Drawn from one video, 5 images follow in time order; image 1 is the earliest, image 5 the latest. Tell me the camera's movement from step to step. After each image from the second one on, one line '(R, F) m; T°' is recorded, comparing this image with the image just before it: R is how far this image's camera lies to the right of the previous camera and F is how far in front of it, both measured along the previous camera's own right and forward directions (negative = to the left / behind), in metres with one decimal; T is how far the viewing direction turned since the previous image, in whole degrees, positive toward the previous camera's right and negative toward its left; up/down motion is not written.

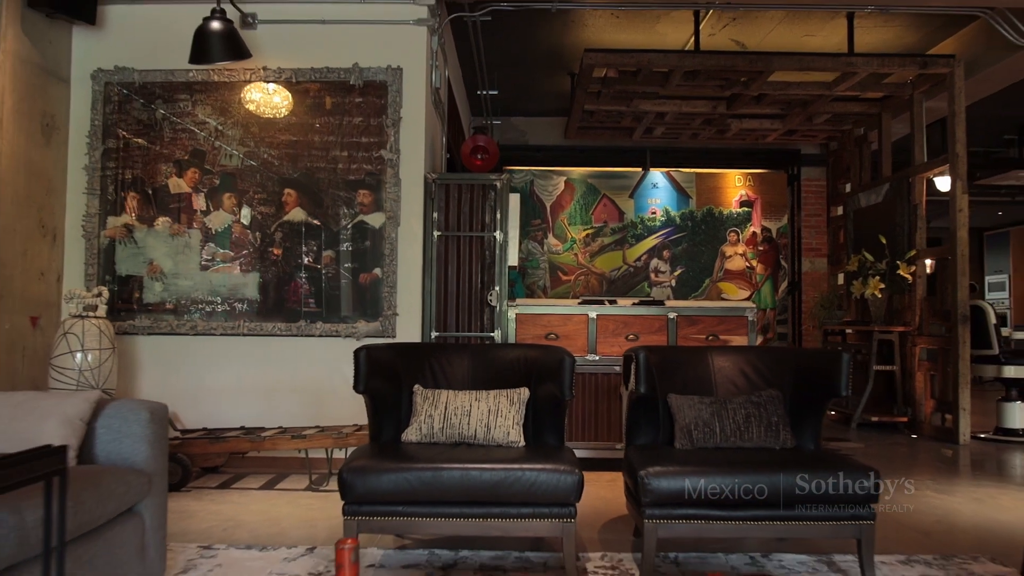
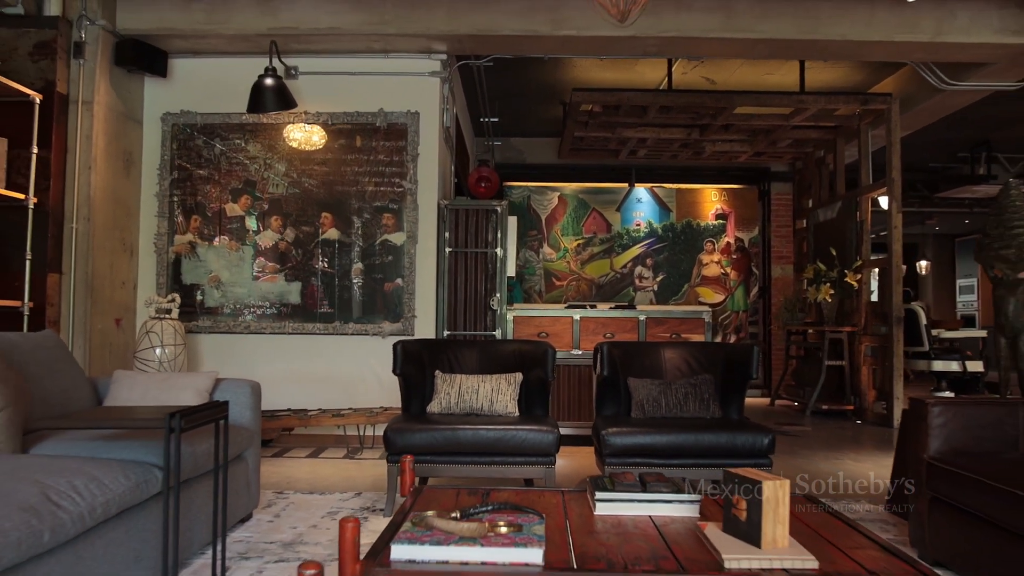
(0.0, -0.9) m; 0°
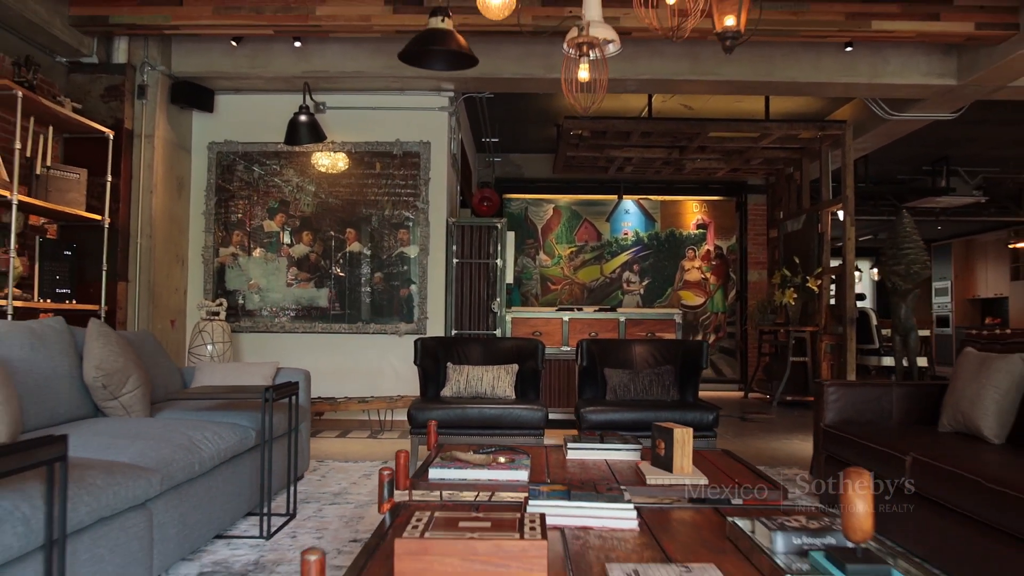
(0.0, -0.8) m; 0°
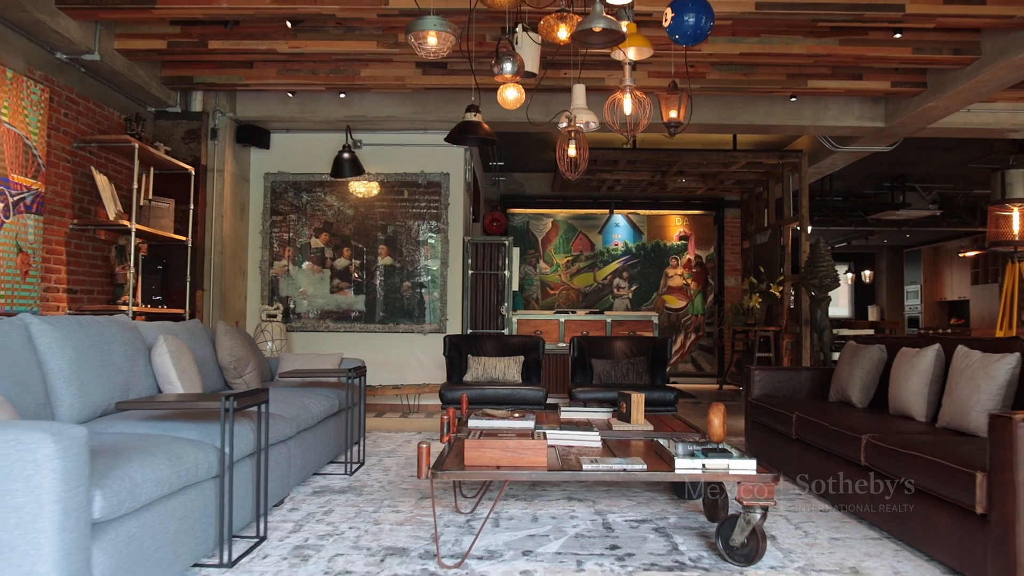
(0.0, -1.2) m; 0°
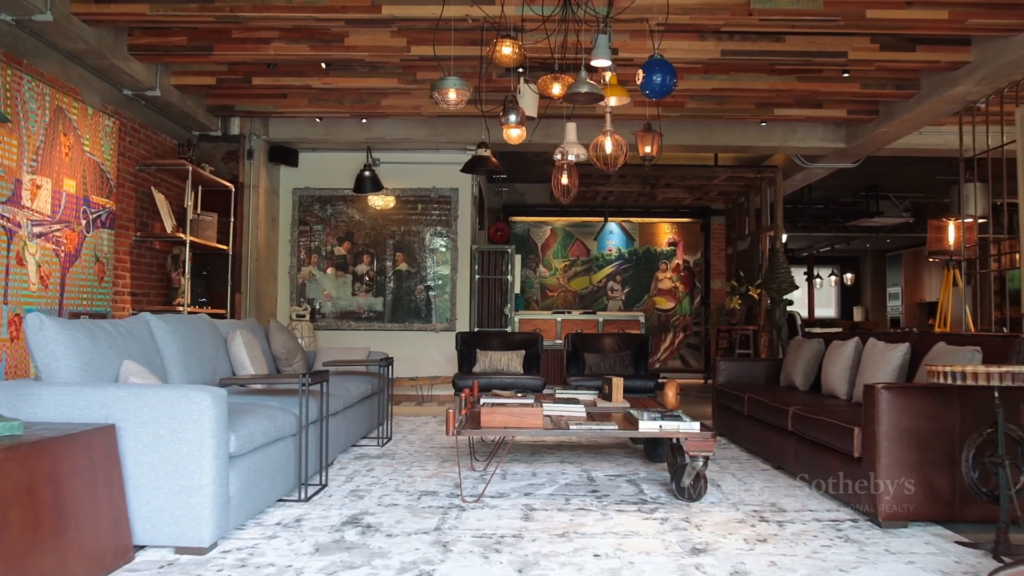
(0.0, -0.8) m; 0°
